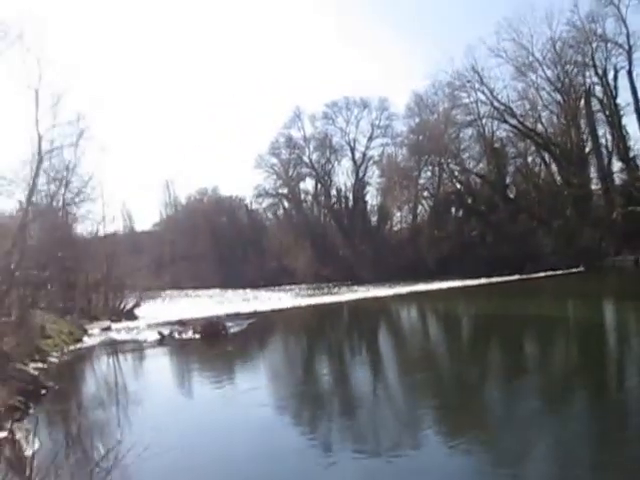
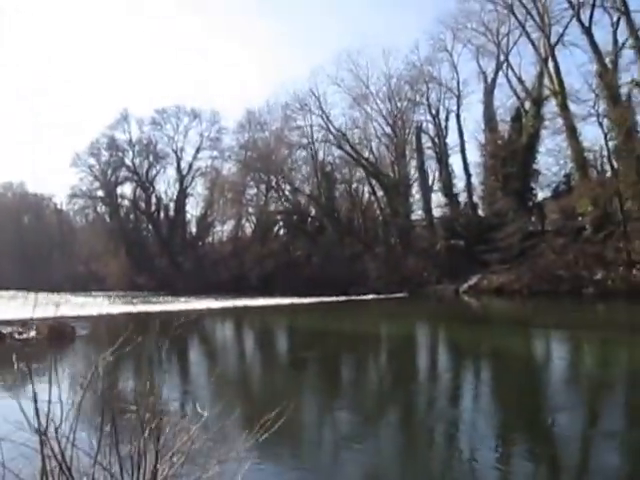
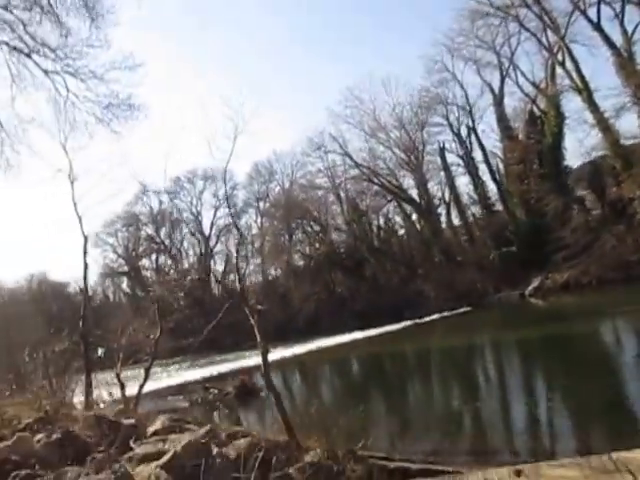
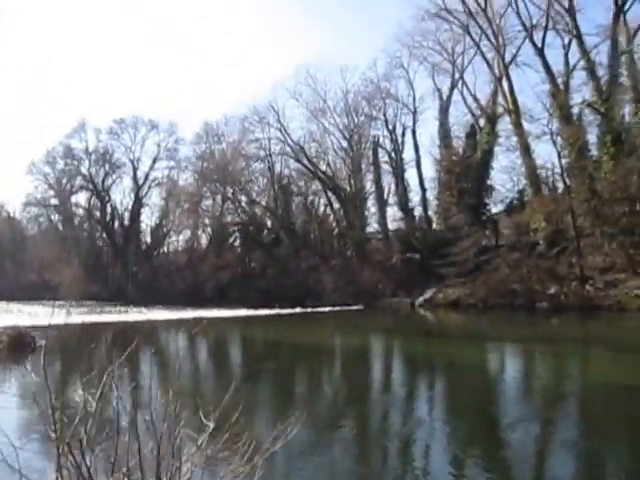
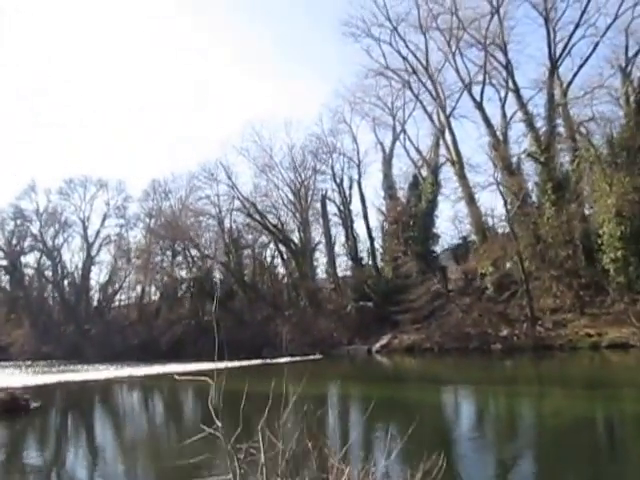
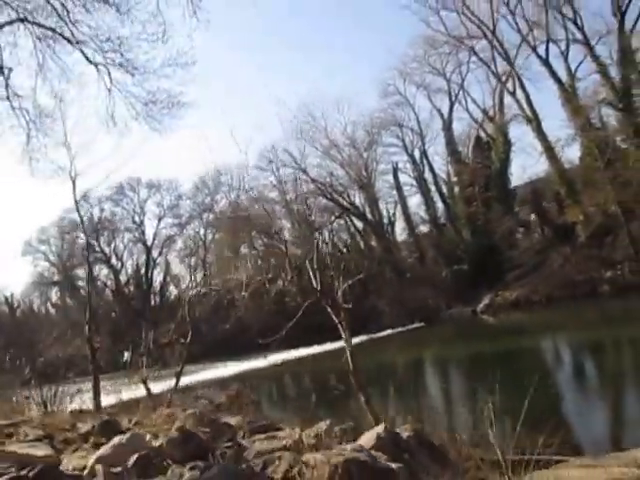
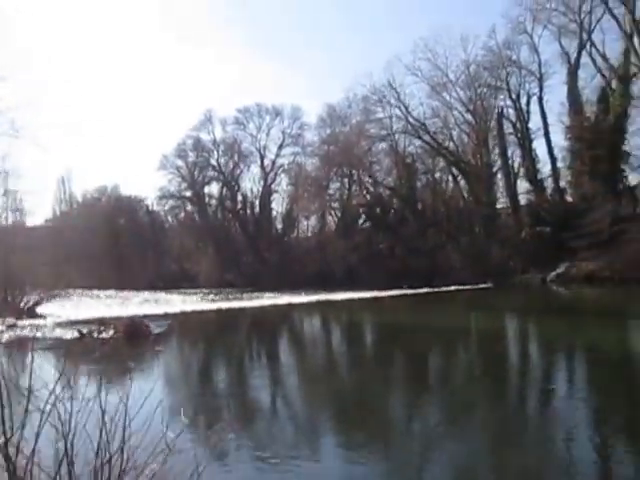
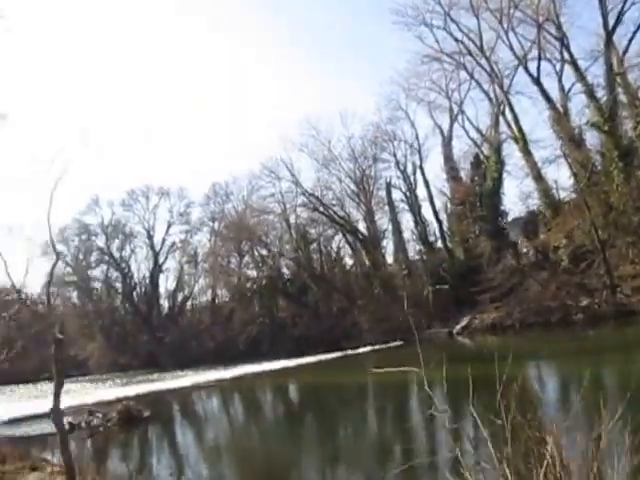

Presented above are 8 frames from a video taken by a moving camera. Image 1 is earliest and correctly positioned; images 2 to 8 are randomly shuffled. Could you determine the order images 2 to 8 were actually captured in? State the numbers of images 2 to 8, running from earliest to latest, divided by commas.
7, 2, 4, 5, 8, 3, 6
